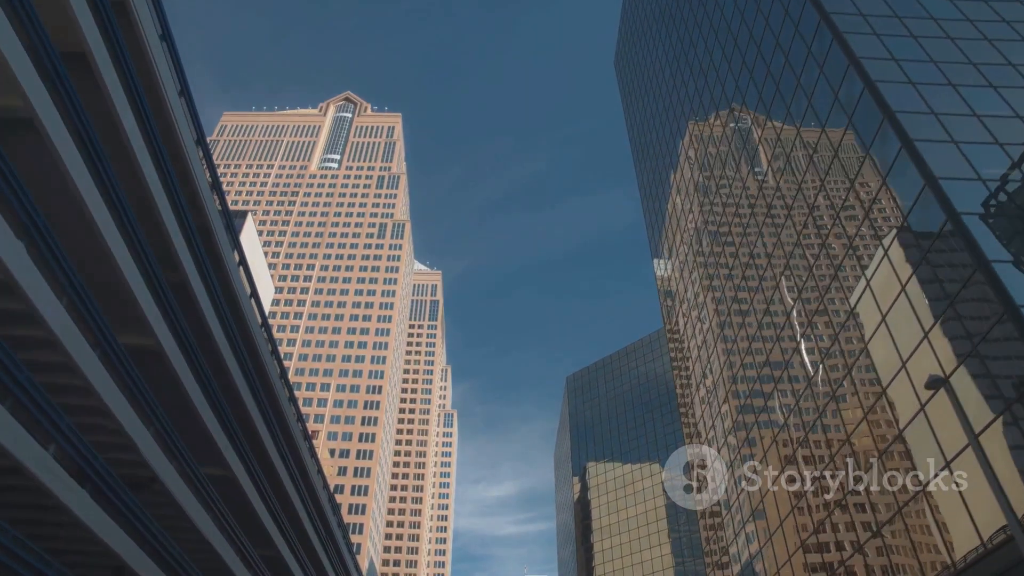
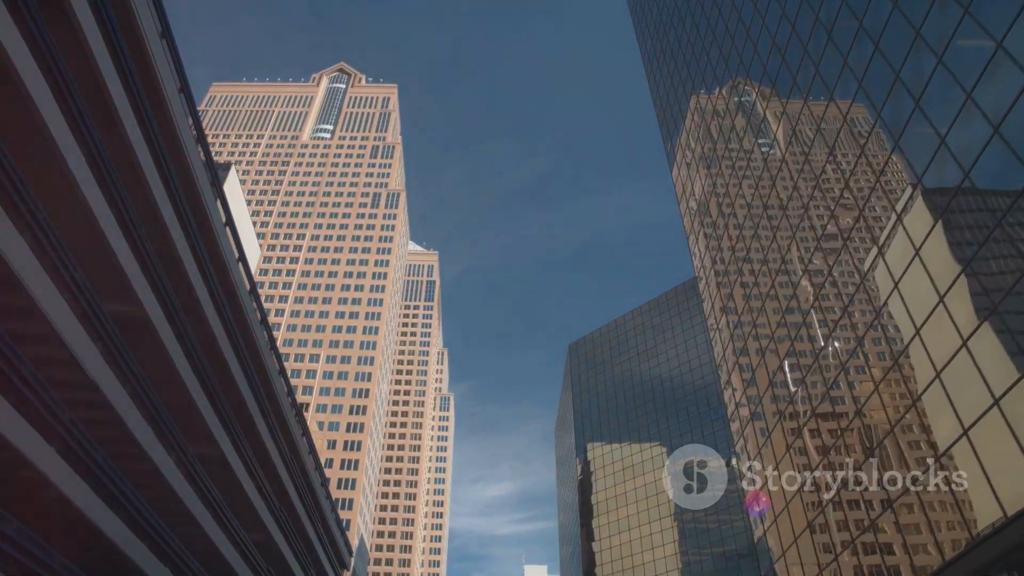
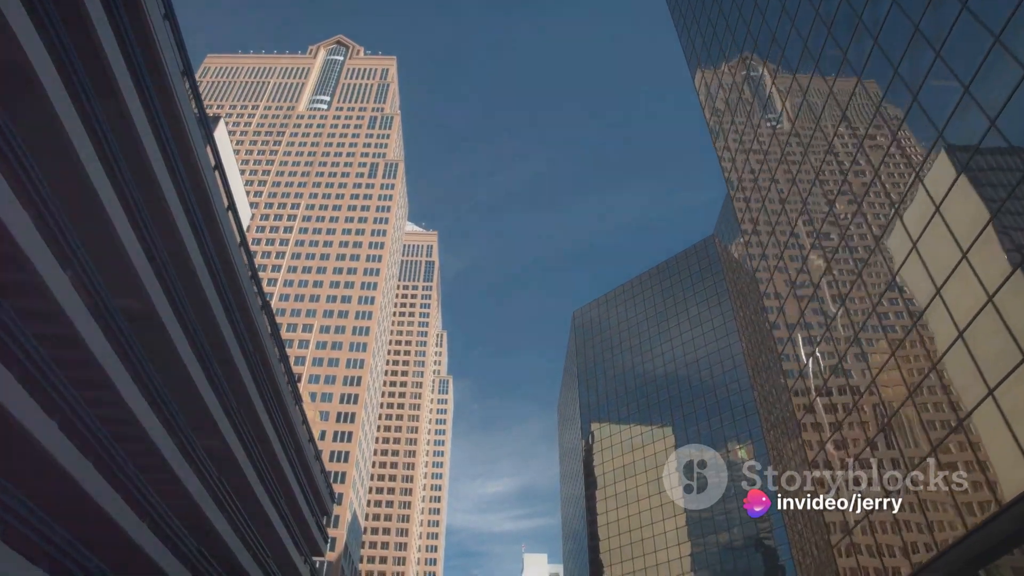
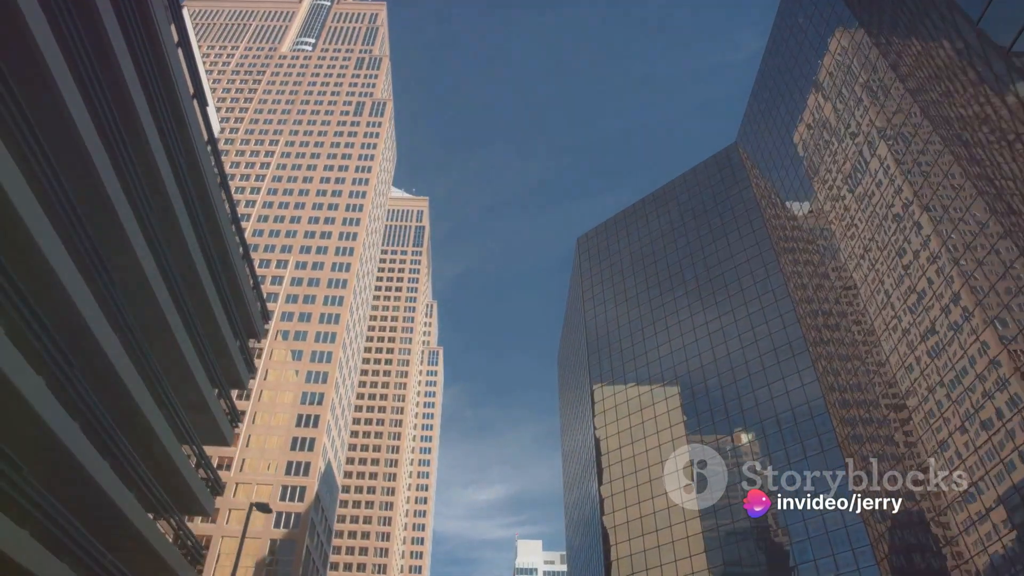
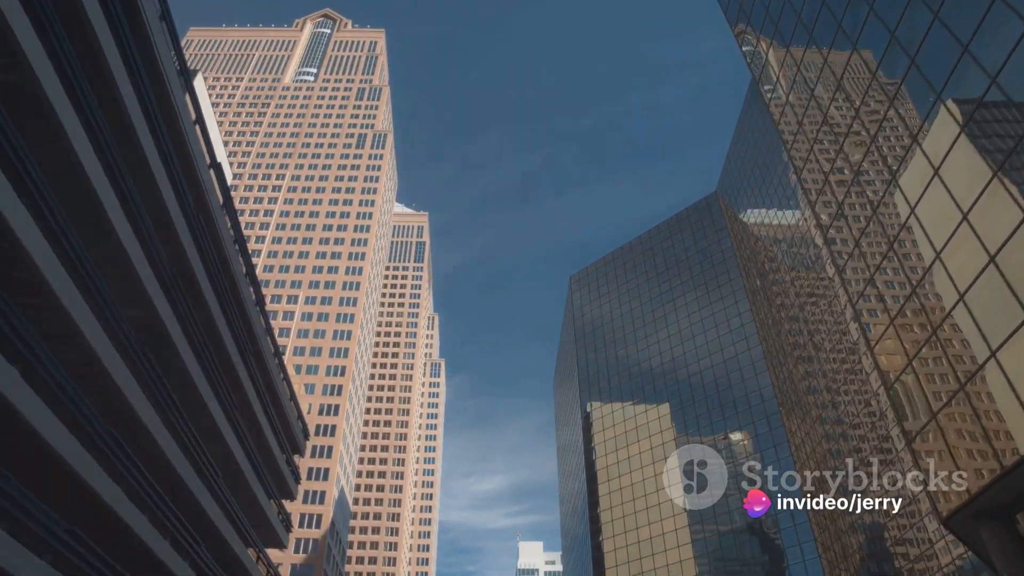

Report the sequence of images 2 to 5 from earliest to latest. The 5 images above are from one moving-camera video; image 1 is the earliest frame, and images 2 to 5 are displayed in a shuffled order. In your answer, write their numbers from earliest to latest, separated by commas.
2, 3, 5, 4
